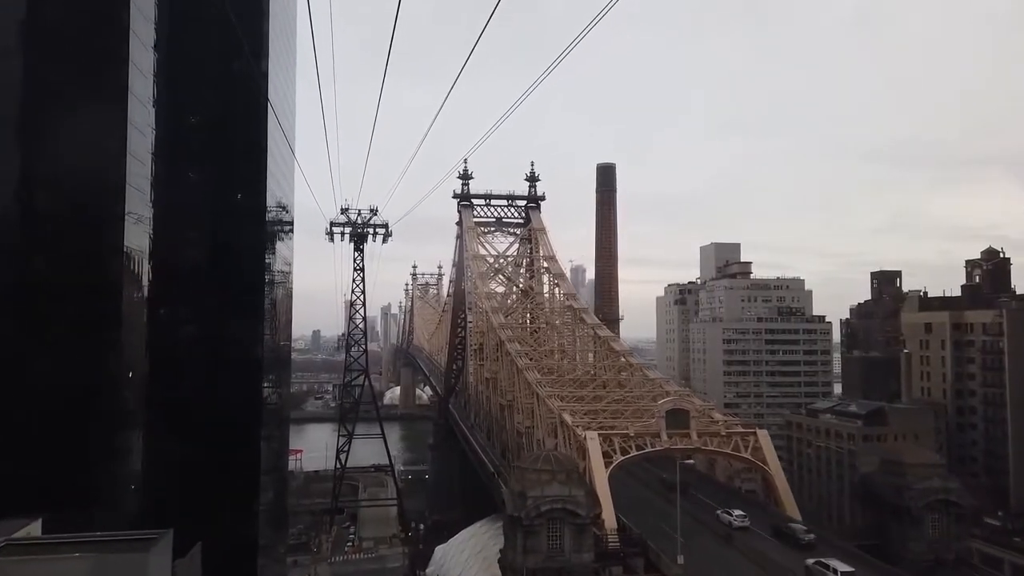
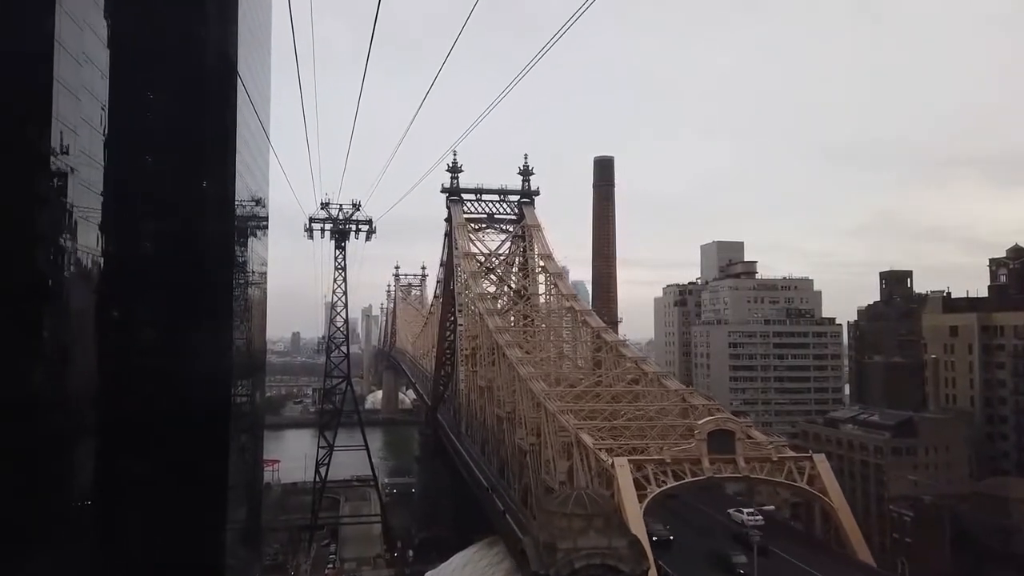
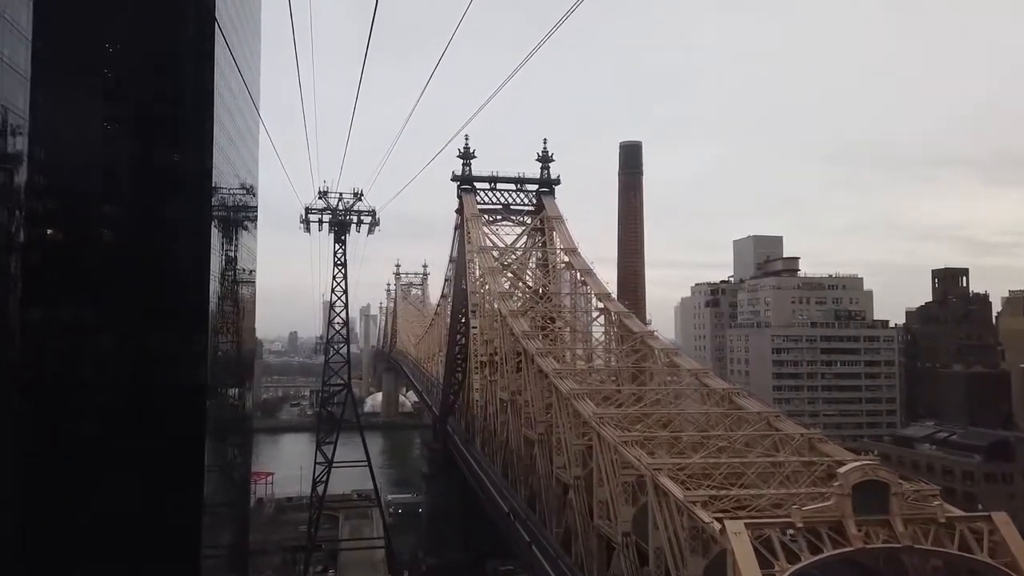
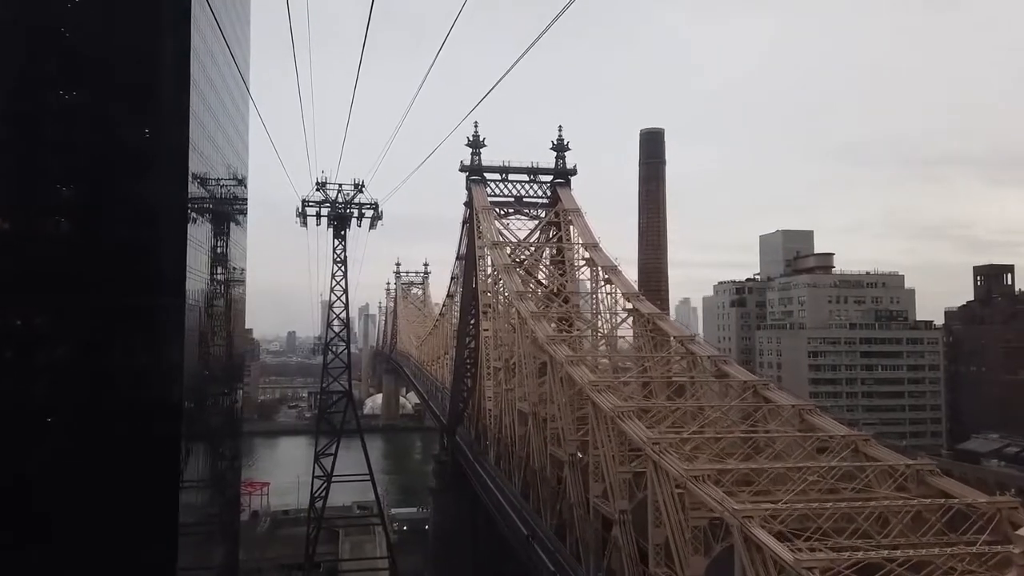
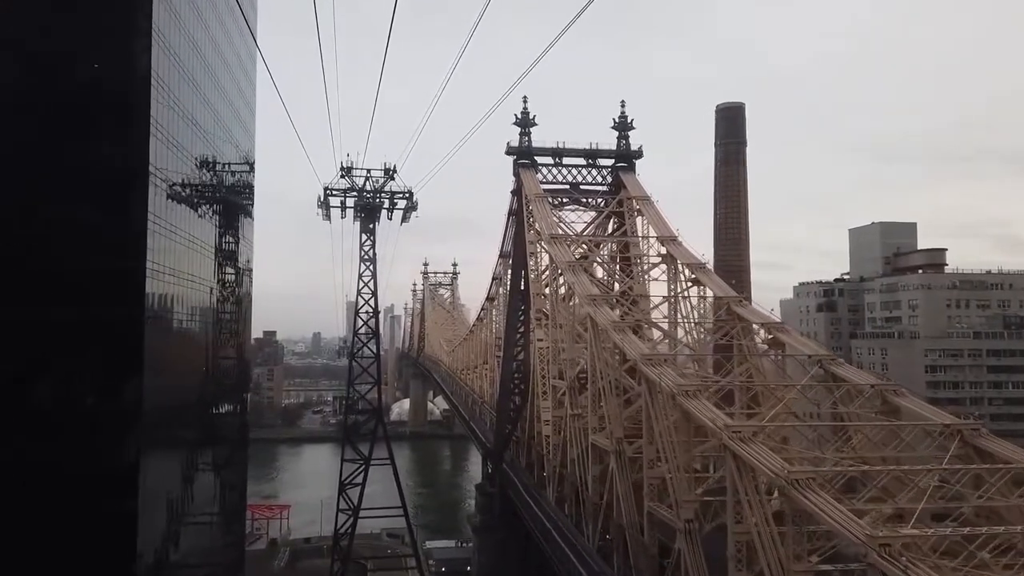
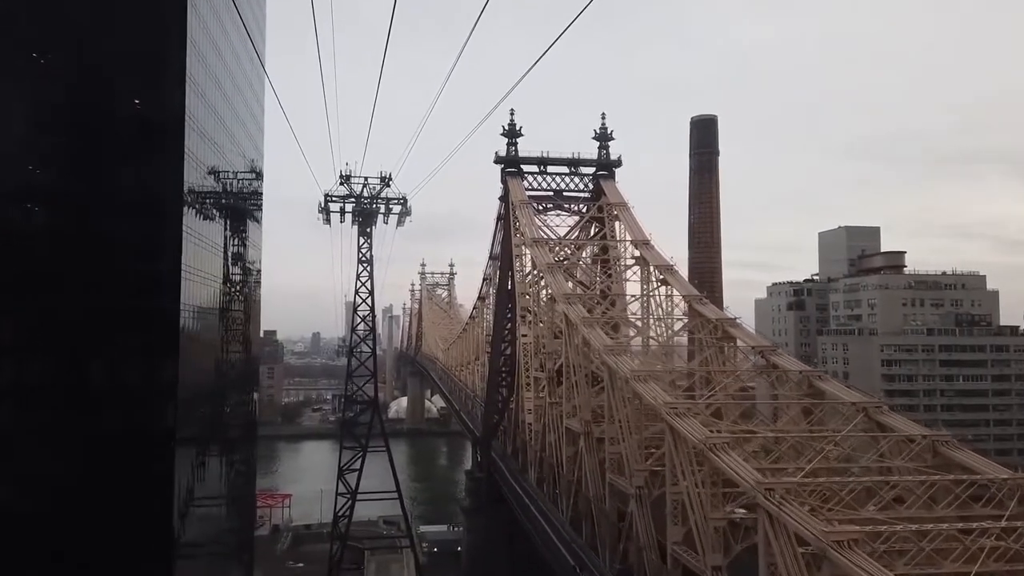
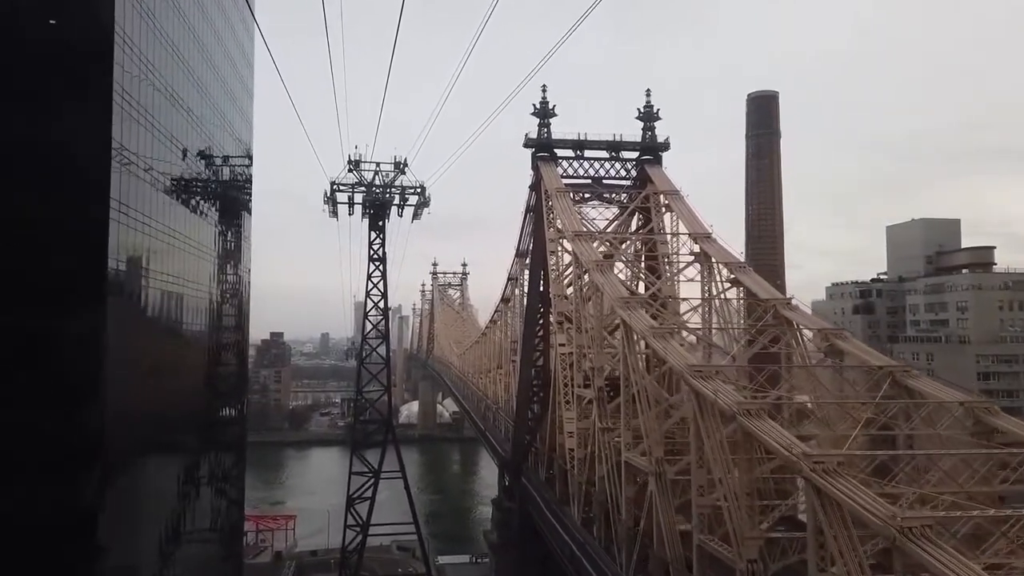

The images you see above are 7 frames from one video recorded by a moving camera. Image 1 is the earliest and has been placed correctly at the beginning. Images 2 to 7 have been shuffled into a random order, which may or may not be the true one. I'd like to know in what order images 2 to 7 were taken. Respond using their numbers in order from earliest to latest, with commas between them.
2, 3, 4, 6, 5, 7
